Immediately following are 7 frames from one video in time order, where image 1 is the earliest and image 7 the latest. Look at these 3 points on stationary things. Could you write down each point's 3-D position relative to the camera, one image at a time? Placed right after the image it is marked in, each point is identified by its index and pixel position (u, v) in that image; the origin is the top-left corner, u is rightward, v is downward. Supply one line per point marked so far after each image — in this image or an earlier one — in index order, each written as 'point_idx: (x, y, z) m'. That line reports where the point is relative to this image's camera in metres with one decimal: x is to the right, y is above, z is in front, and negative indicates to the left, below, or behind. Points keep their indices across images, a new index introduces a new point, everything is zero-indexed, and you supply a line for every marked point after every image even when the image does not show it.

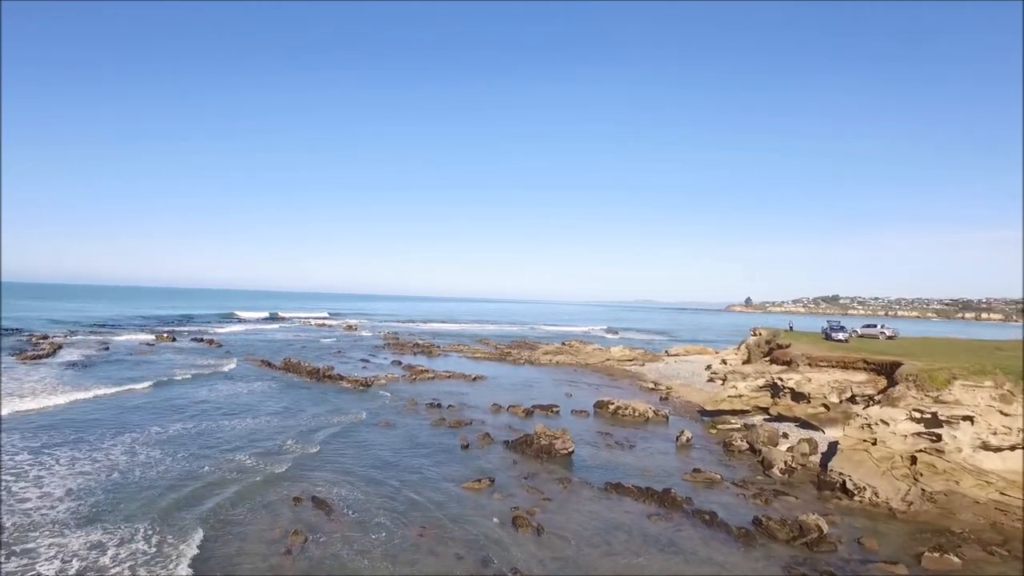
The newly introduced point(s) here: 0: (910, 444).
0: (+12.0, -4.7, +16.0) m
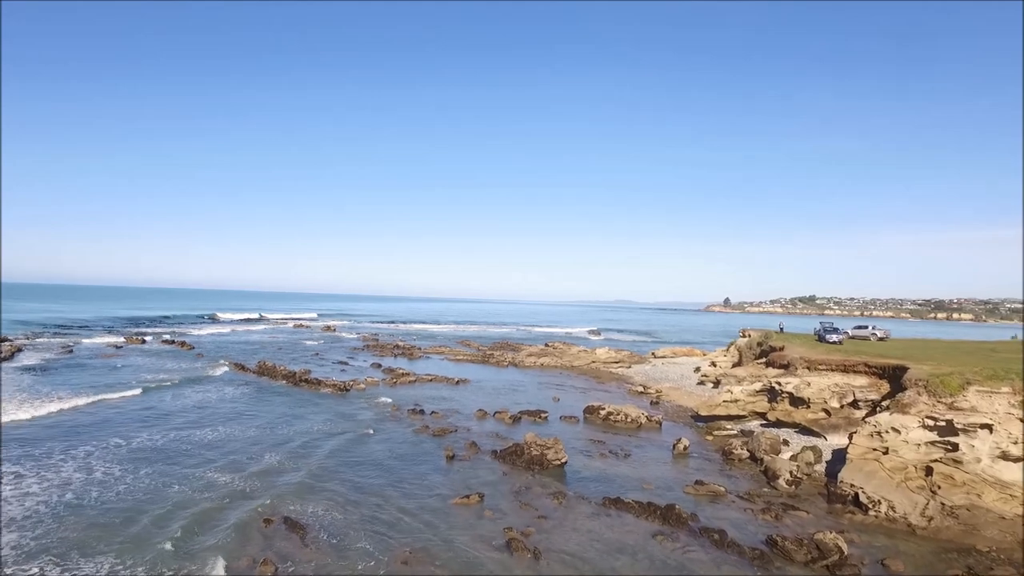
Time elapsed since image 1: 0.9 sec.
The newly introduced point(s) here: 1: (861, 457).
0: (+11.8, -4.7, +15.1) m
1: (+10.9, -5.3, +16.4) m
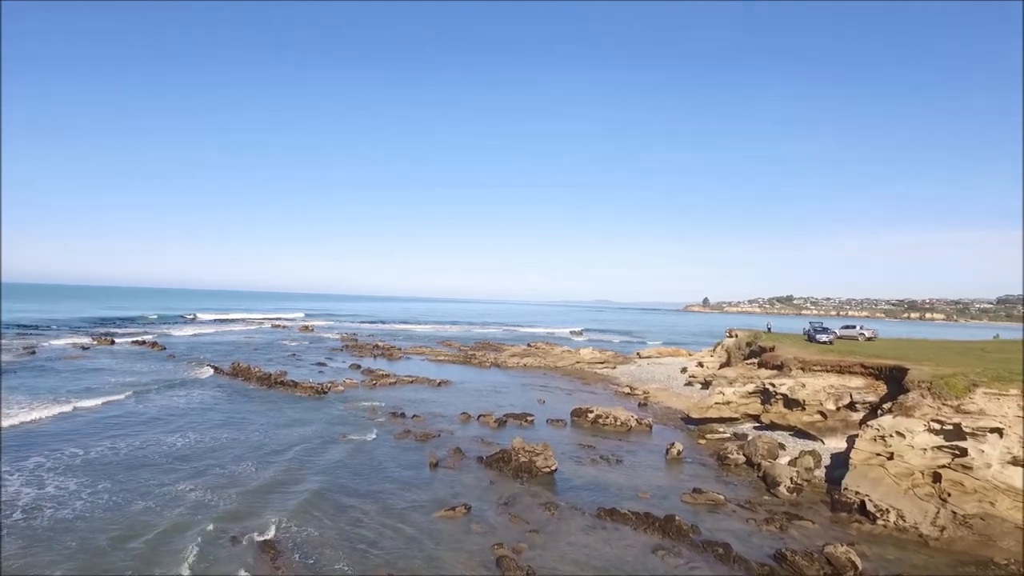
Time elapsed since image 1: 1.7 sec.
0: (+11.5, -4.7, +14.4) m
1: (+10.5, -5.2, +15.7) m
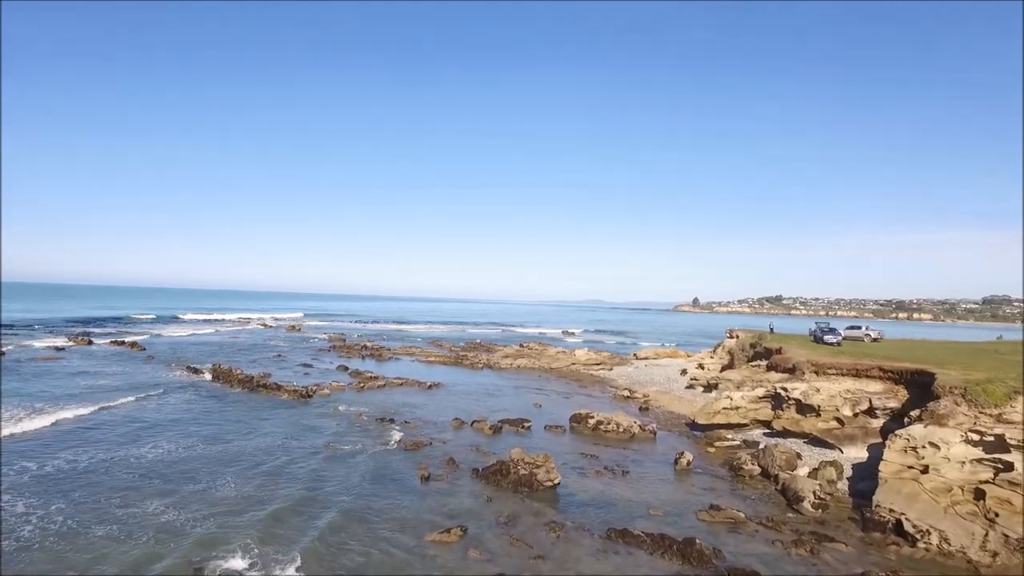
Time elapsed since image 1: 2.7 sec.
0: (+11.5, -4.6, +13.2) m
1: (+10.5, -5.2, +14.4) m
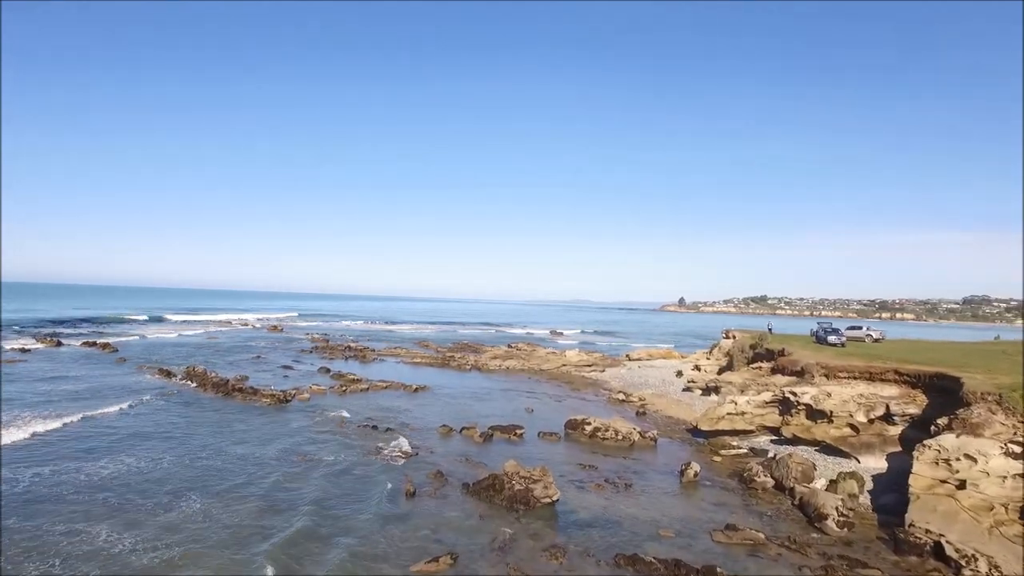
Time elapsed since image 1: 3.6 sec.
0: (+11.4, -4.6, +11.9) m
1: (+10.4, -5.1, +13.2) m
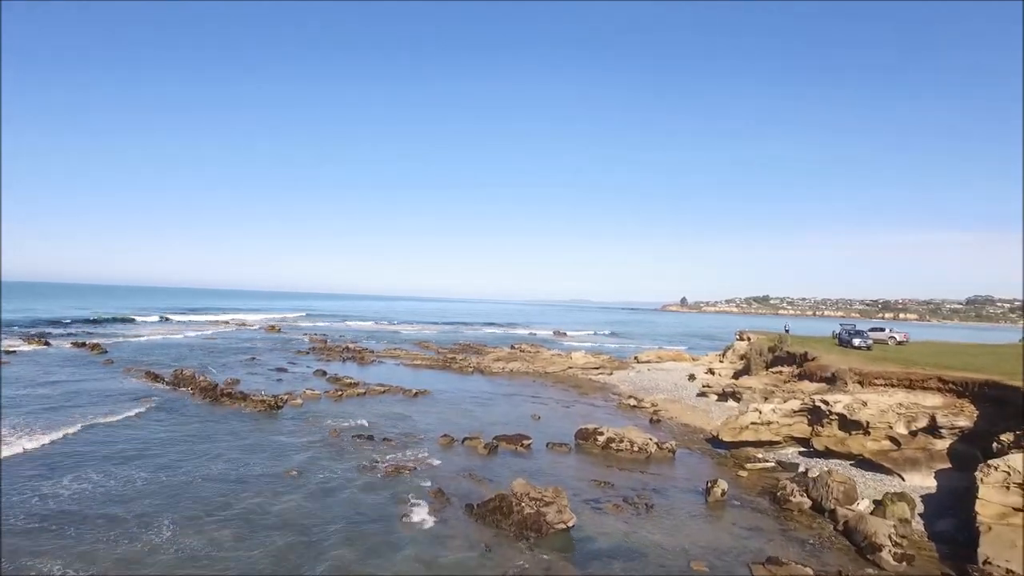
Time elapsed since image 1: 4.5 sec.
0: (+11.7, -4.6, +10.2) m
1: (+10.7, -5.1, +11.5) m
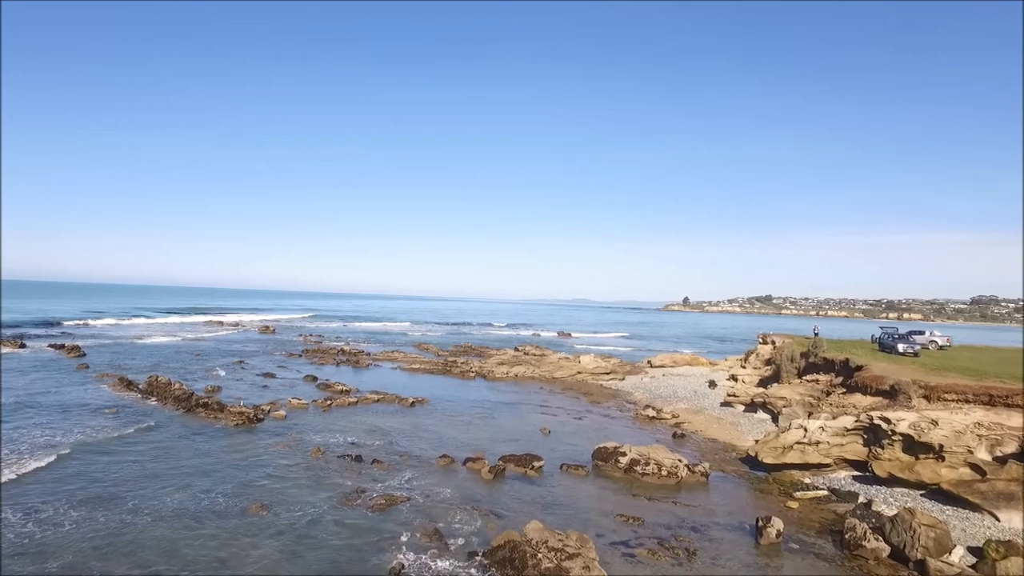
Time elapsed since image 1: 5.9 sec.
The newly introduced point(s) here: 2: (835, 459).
0: (+12.0, -4.5, +7.4) m
1: (+11.0, -5.1, +8.7) m
2: (+10.8, -5.7, +17.6) m
